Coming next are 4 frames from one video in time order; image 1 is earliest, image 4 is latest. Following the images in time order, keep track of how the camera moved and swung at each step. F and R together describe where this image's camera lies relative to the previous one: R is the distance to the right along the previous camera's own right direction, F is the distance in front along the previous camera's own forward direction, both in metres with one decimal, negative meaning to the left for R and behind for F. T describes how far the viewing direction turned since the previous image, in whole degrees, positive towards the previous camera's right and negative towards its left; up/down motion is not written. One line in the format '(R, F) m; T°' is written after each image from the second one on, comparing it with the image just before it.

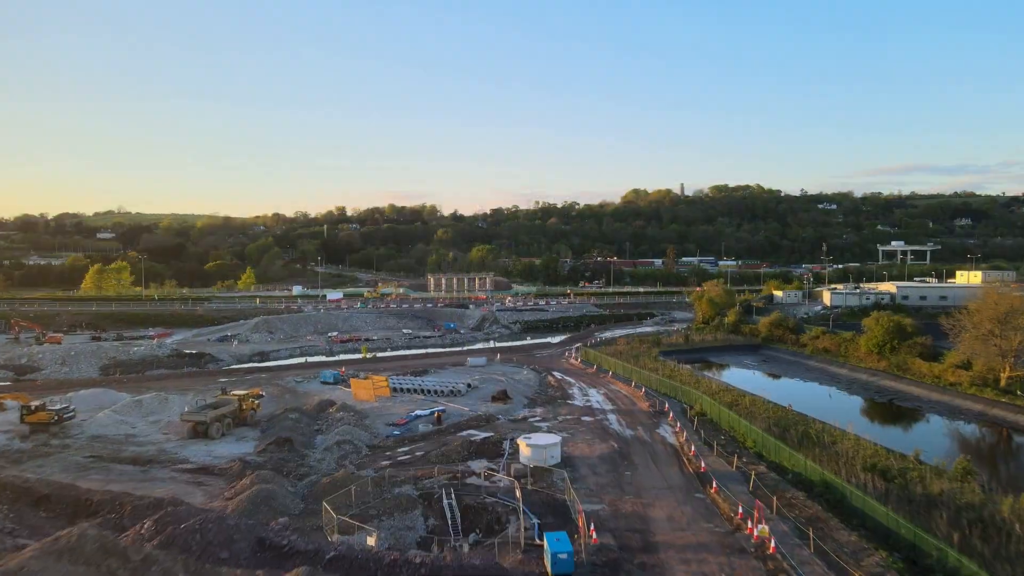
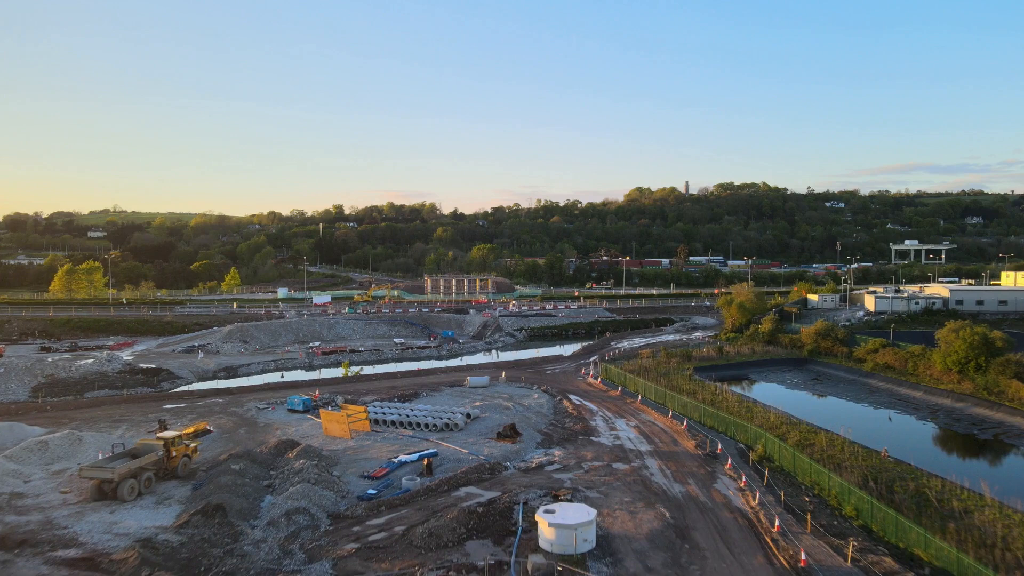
(-0.4, +6.1) m; 0°
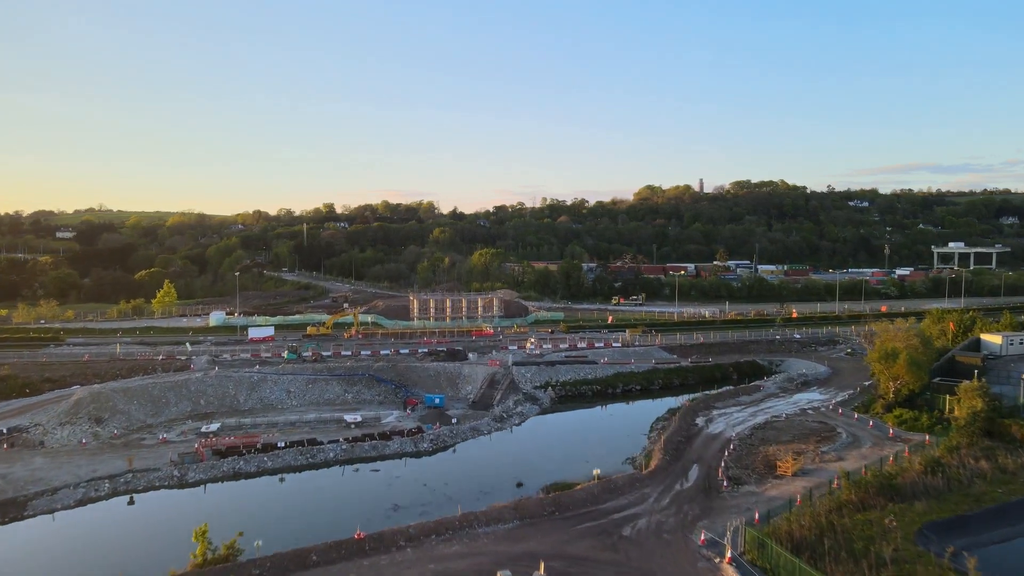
(-1.1, +18.4) m; 0°
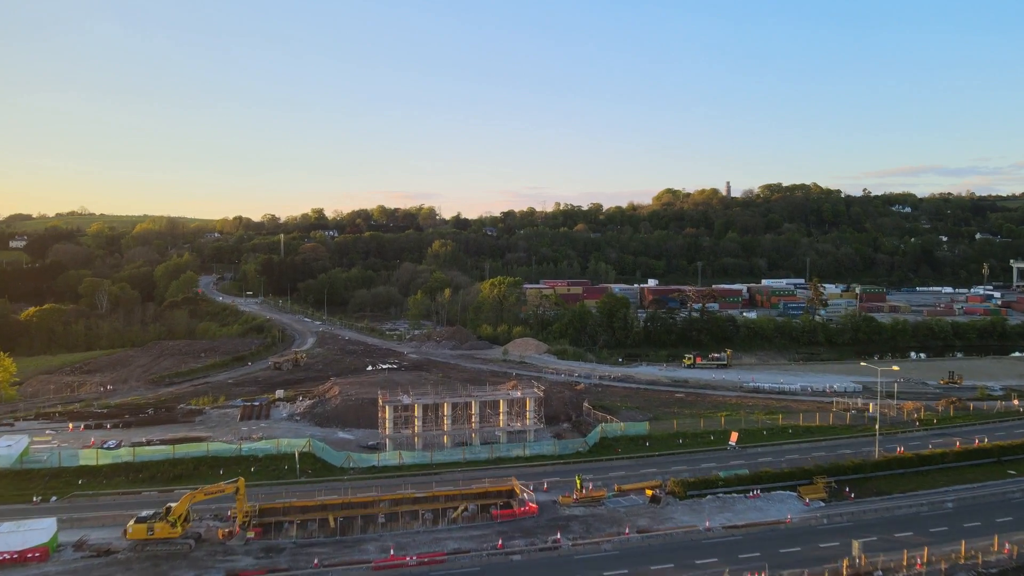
(-2.2, +25.1) m; 0°
